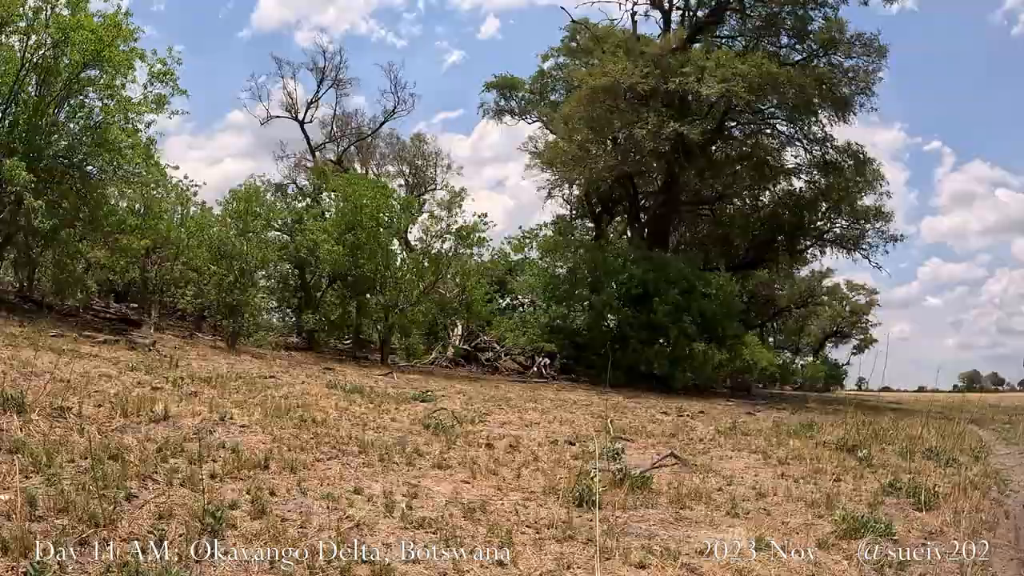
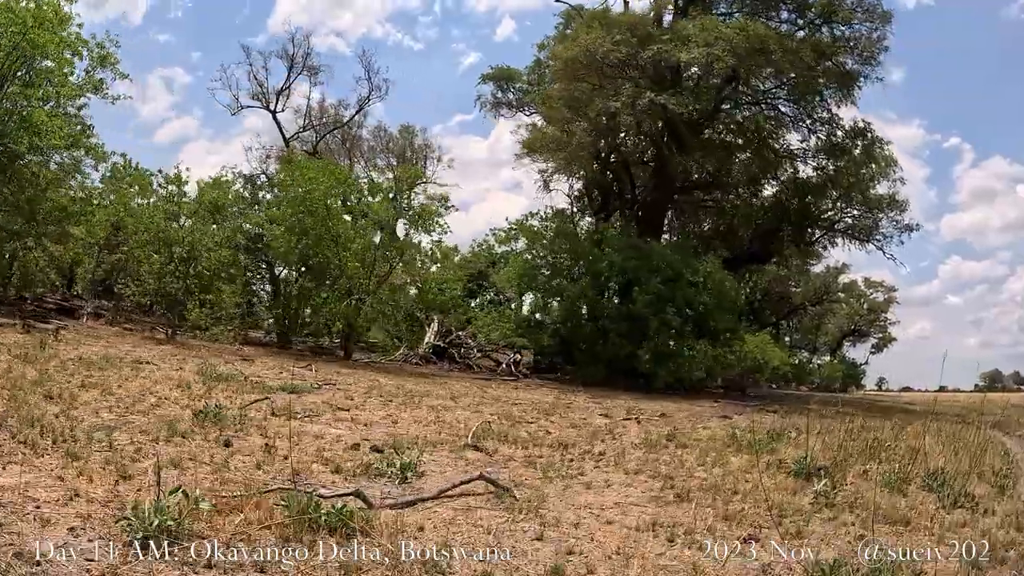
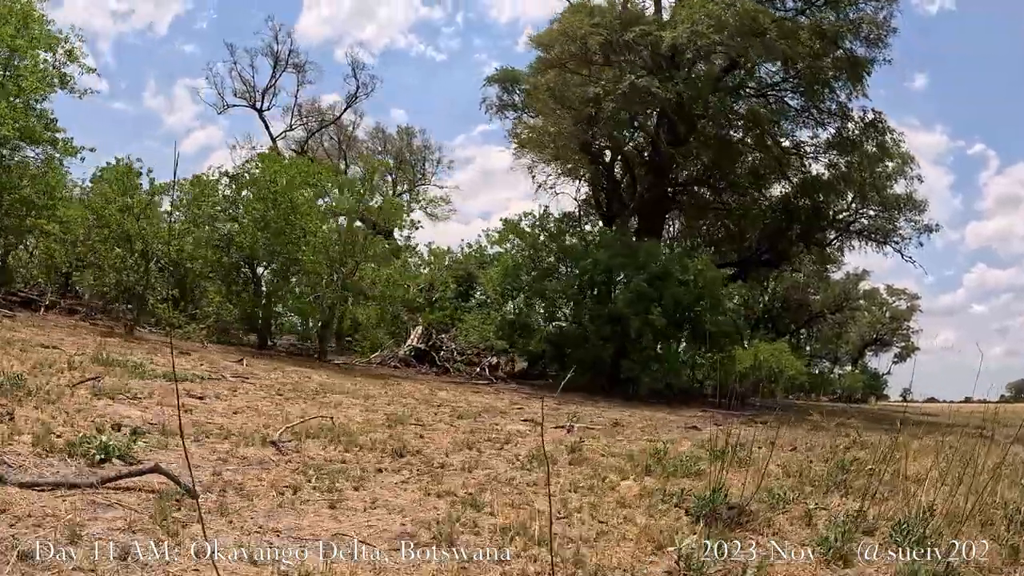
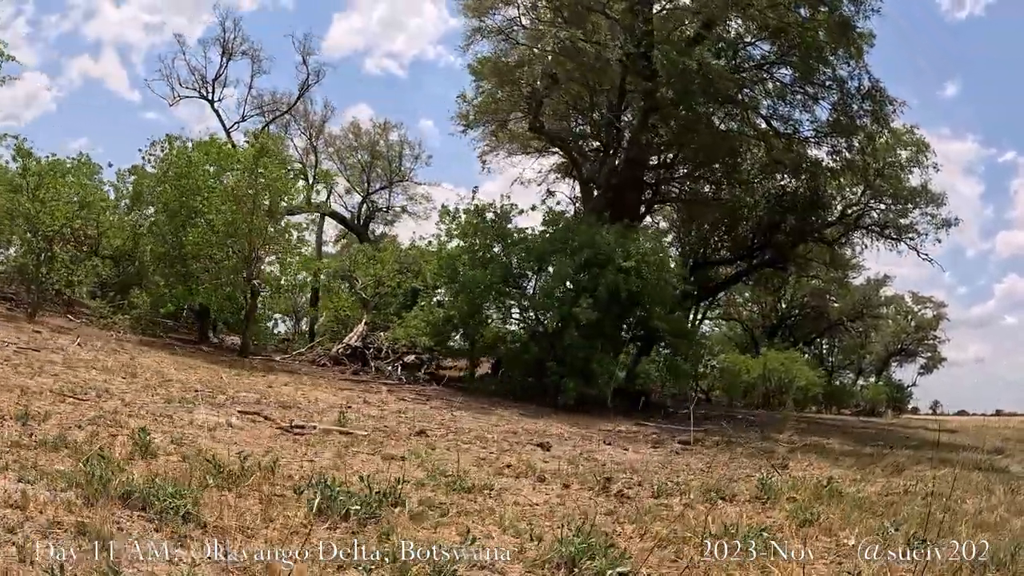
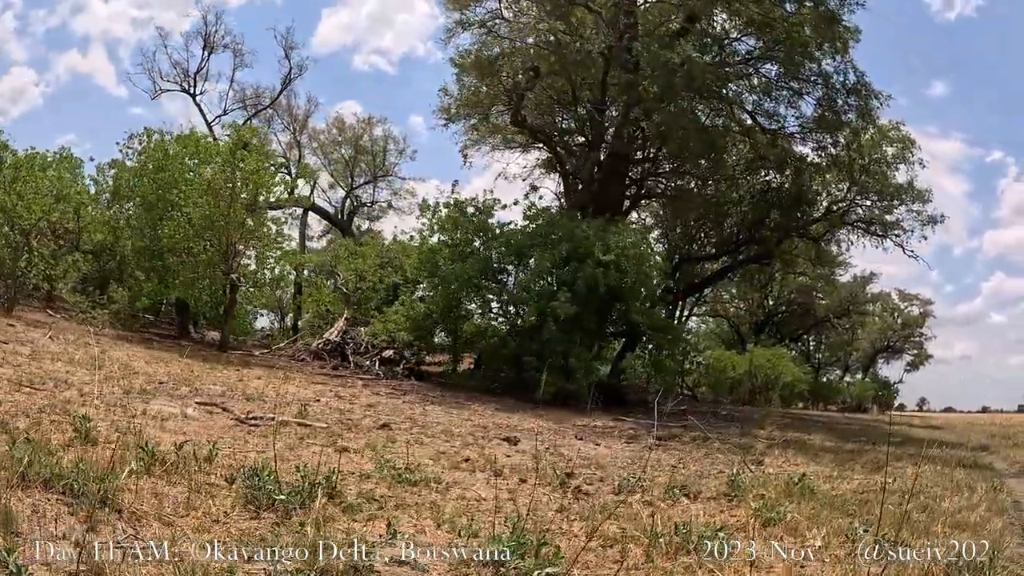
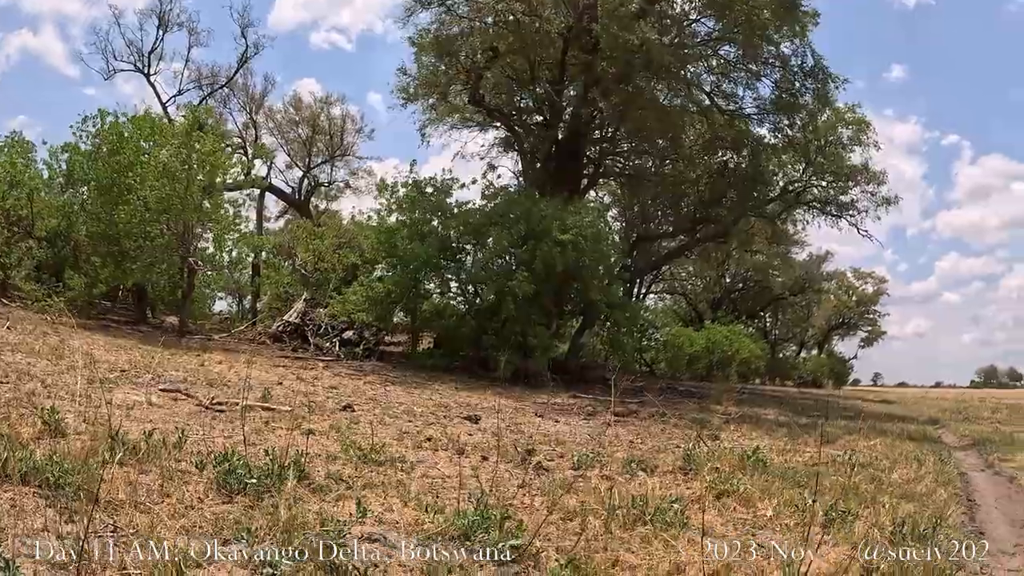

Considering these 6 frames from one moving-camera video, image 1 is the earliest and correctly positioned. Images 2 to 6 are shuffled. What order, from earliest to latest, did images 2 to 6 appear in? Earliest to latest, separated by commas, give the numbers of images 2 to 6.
2, 3, 4, 5, 6
